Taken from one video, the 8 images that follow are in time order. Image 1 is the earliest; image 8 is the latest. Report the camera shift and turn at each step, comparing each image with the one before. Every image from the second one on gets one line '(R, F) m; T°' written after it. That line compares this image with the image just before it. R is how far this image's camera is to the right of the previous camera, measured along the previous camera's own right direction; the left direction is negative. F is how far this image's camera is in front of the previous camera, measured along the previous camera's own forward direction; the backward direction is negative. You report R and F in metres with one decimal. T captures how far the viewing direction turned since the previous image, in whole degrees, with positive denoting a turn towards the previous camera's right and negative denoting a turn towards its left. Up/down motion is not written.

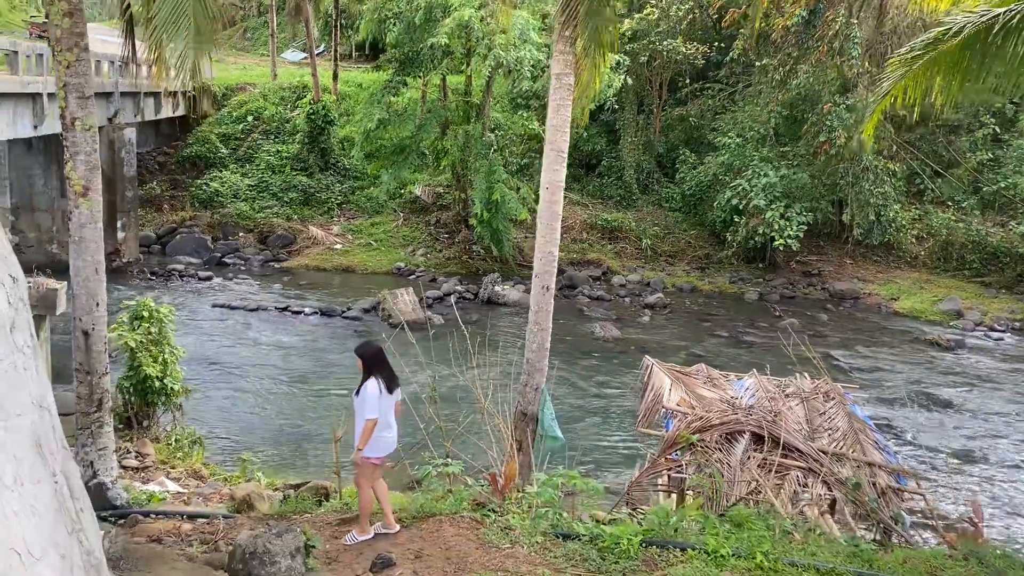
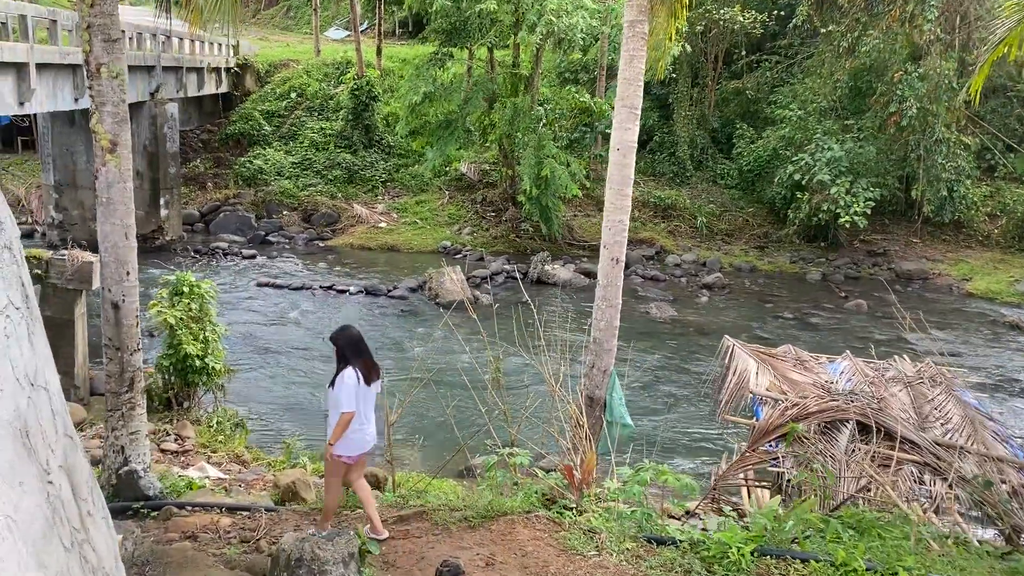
(-0.2, +0.7) m; -3°
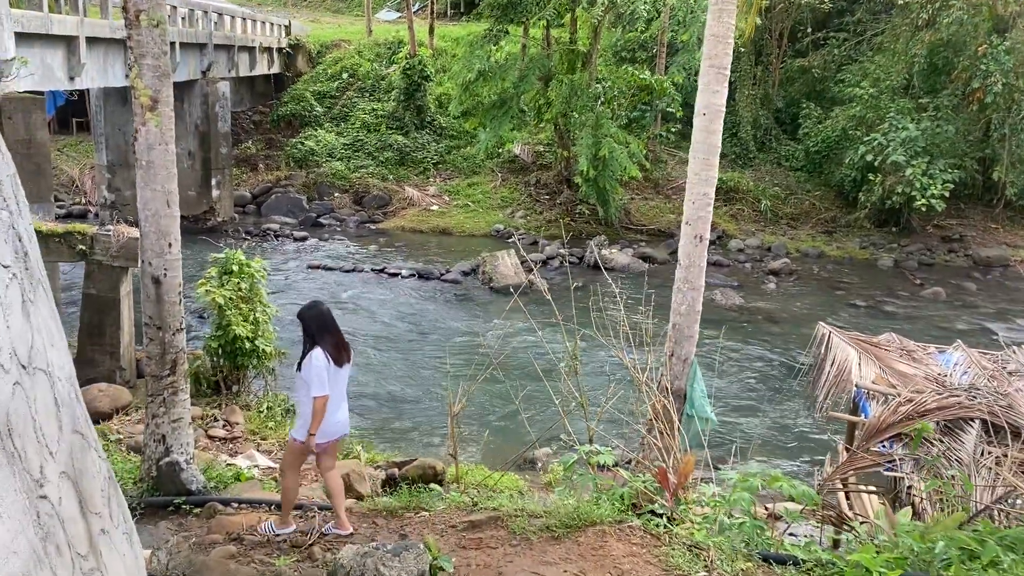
(-0.2, +0.6) m; -3°
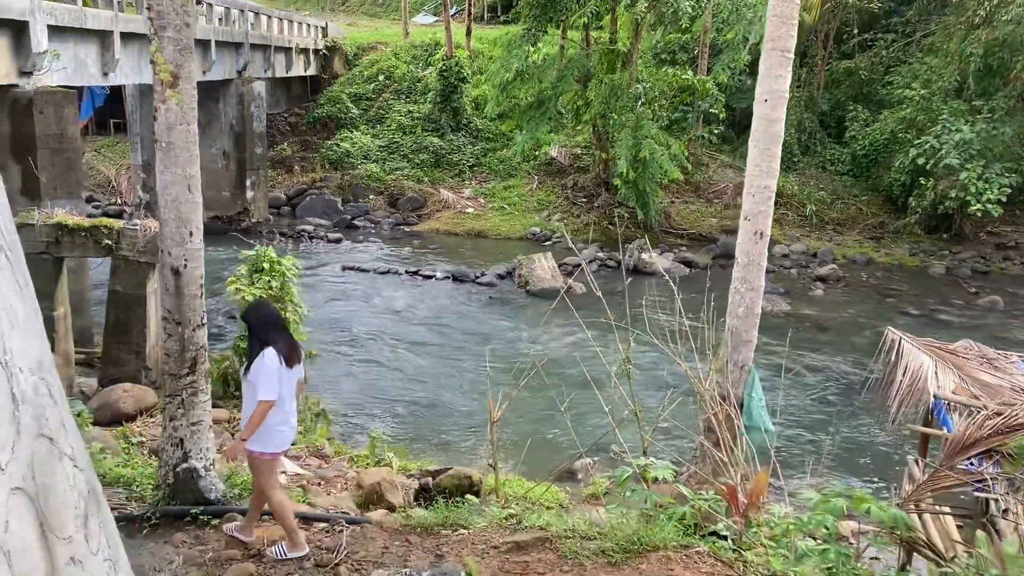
(-0.1, +0.5) m; -2°
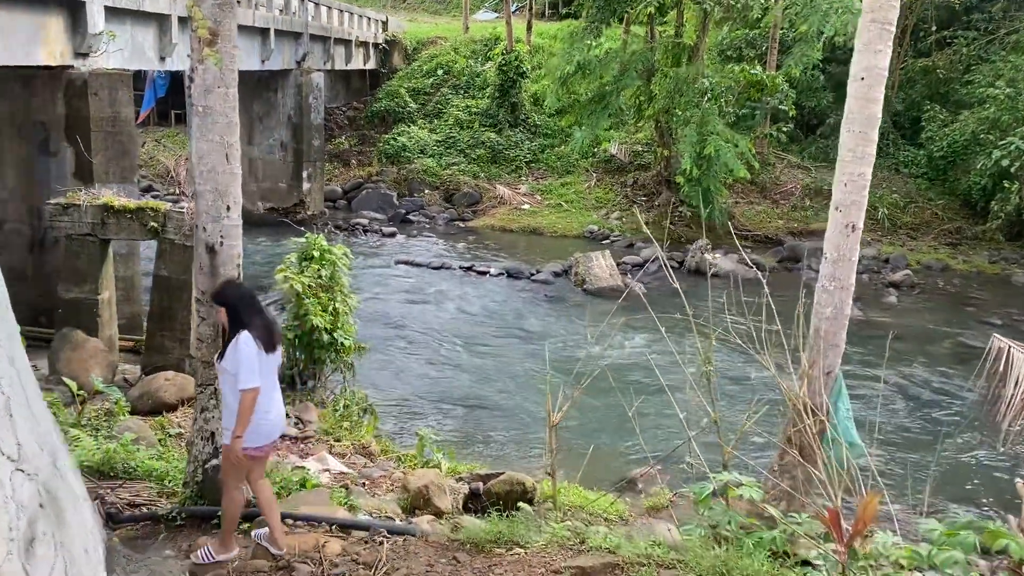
(-0.1, +0.5) m; -3°
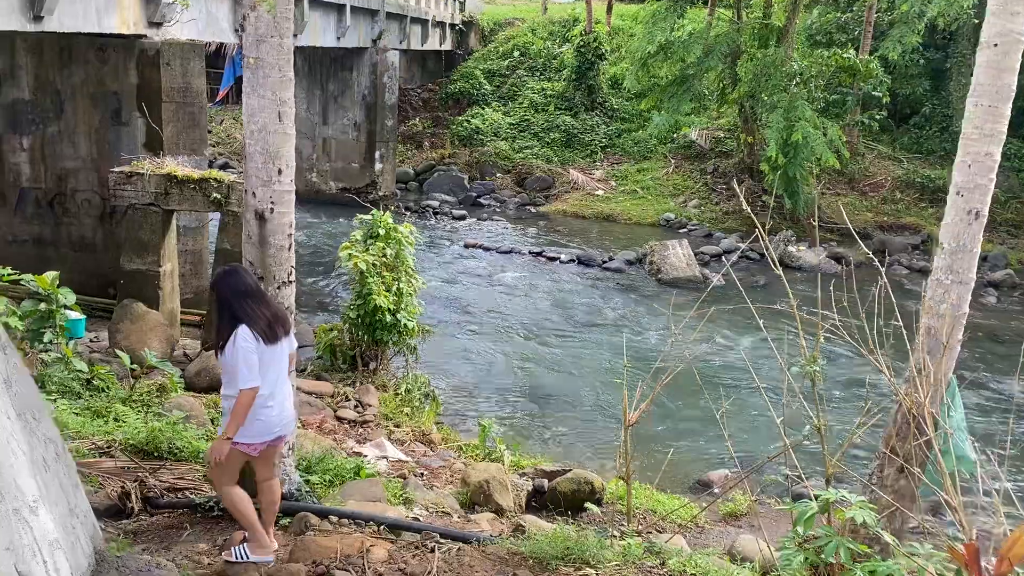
(0.0, +0.5) m; -5°
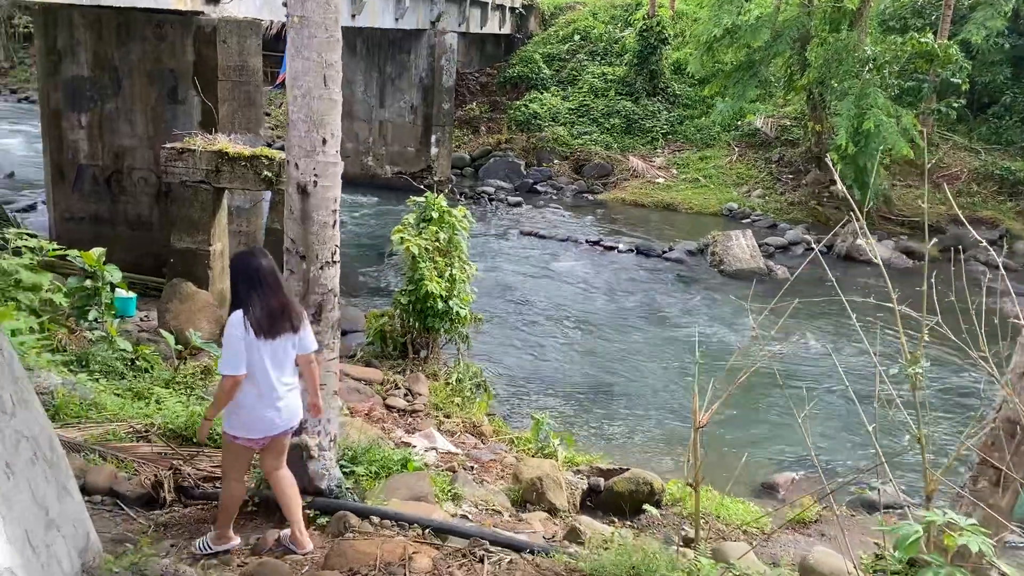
(0.0, +0.4) m; -3°
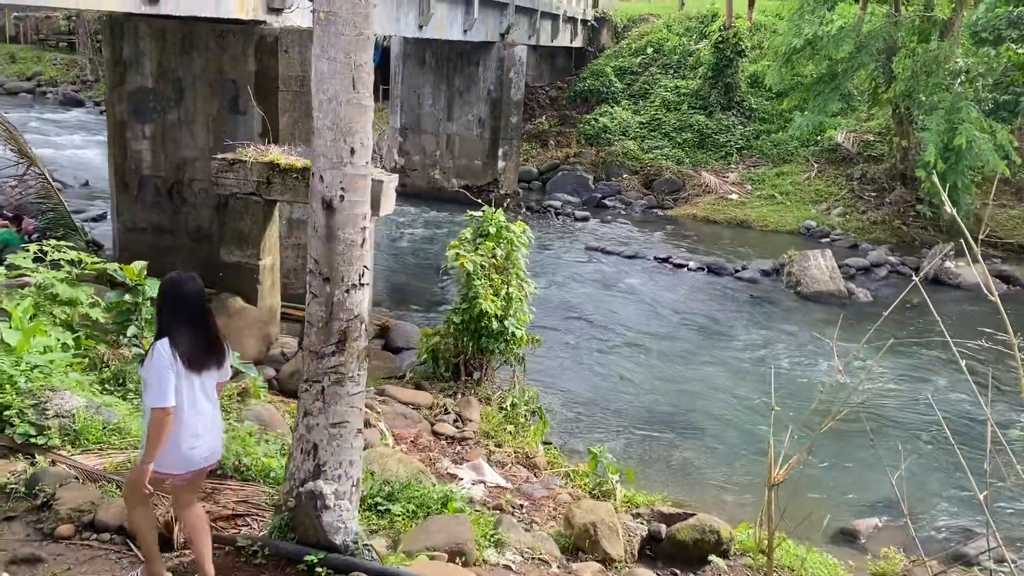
(+0.1, +0.5) m; -5°
